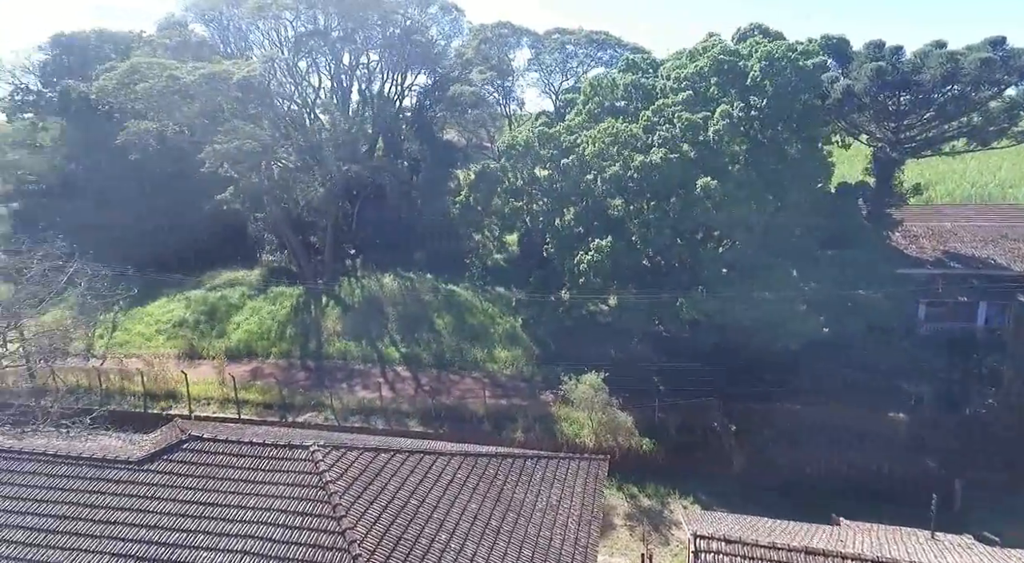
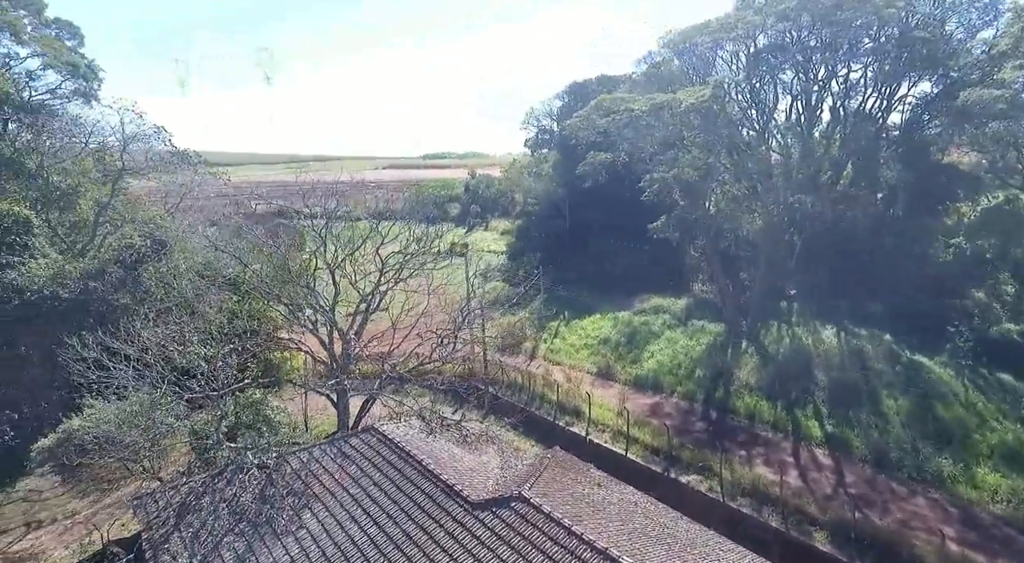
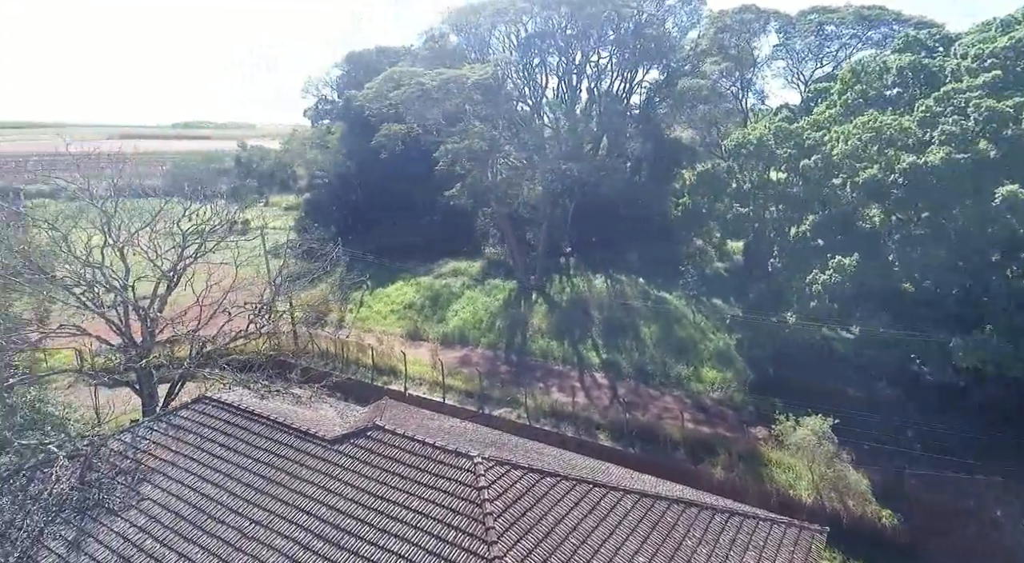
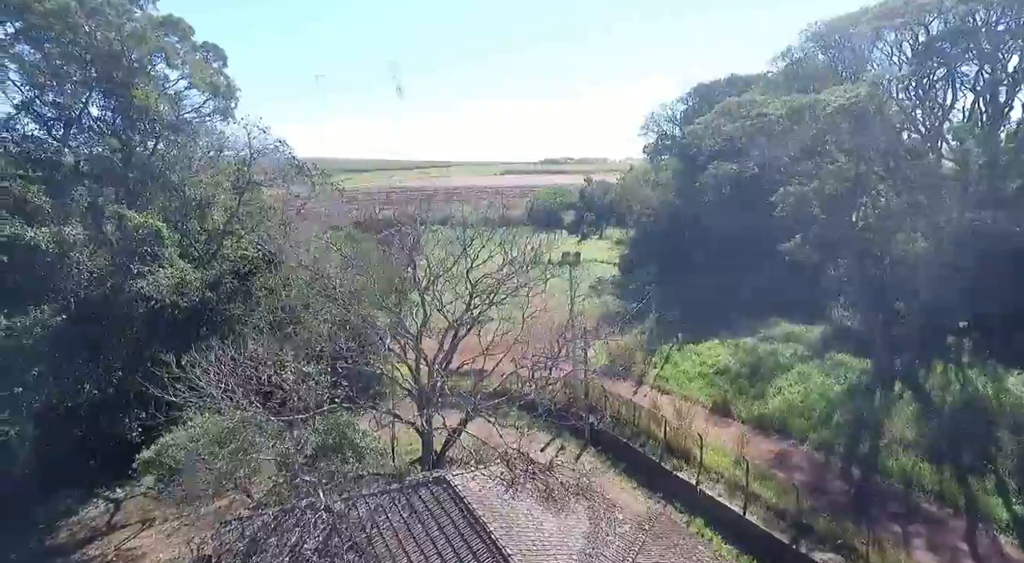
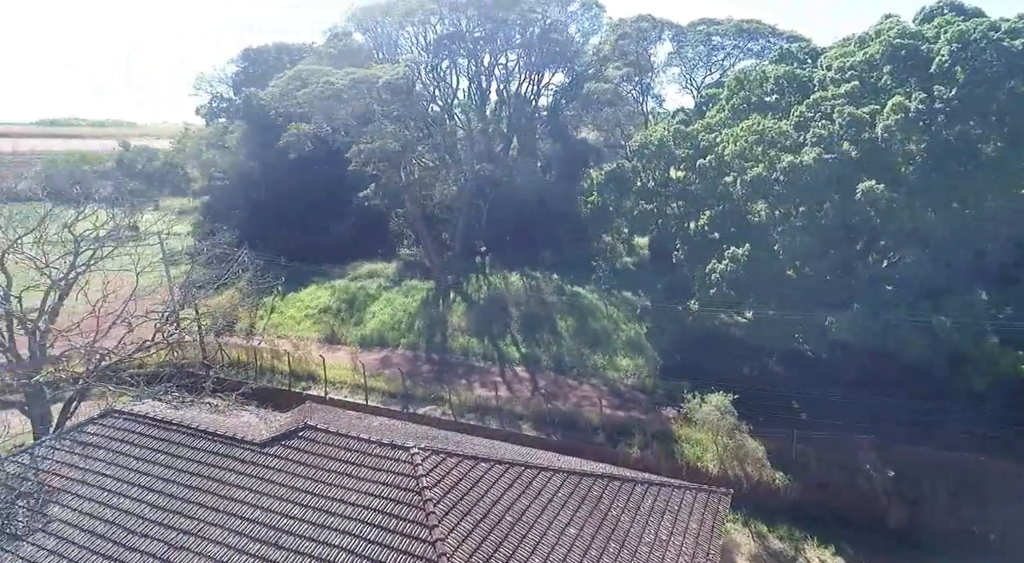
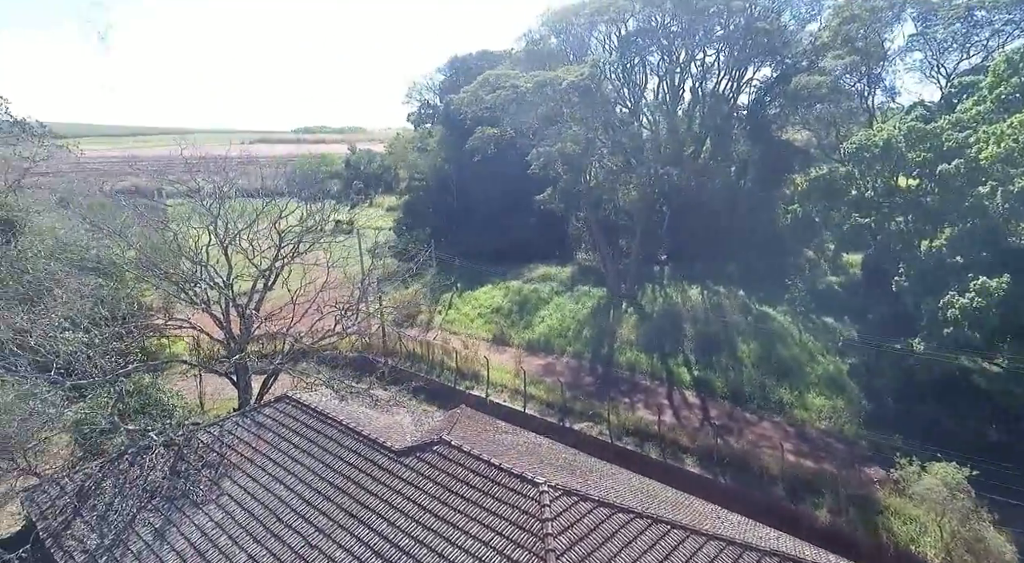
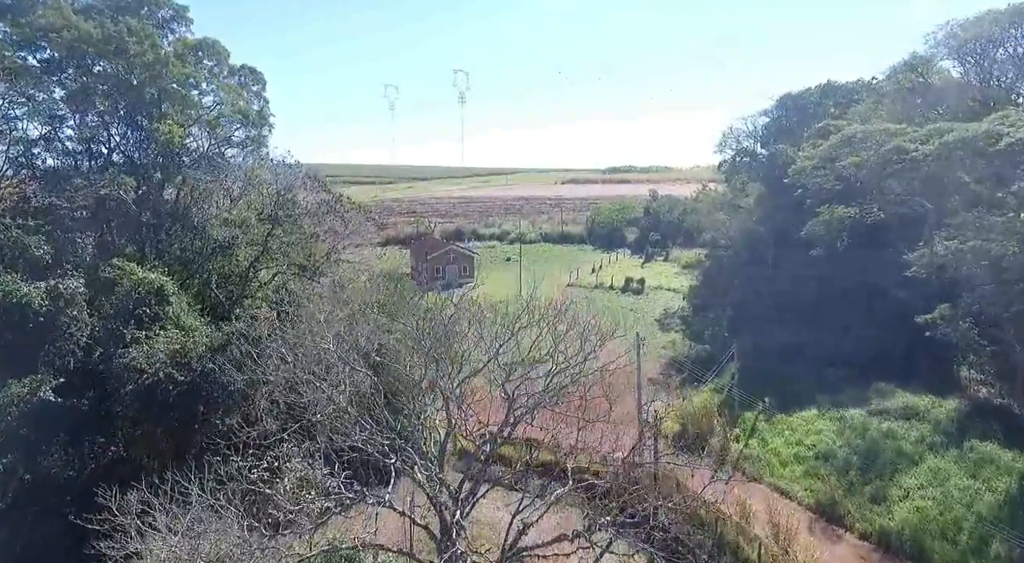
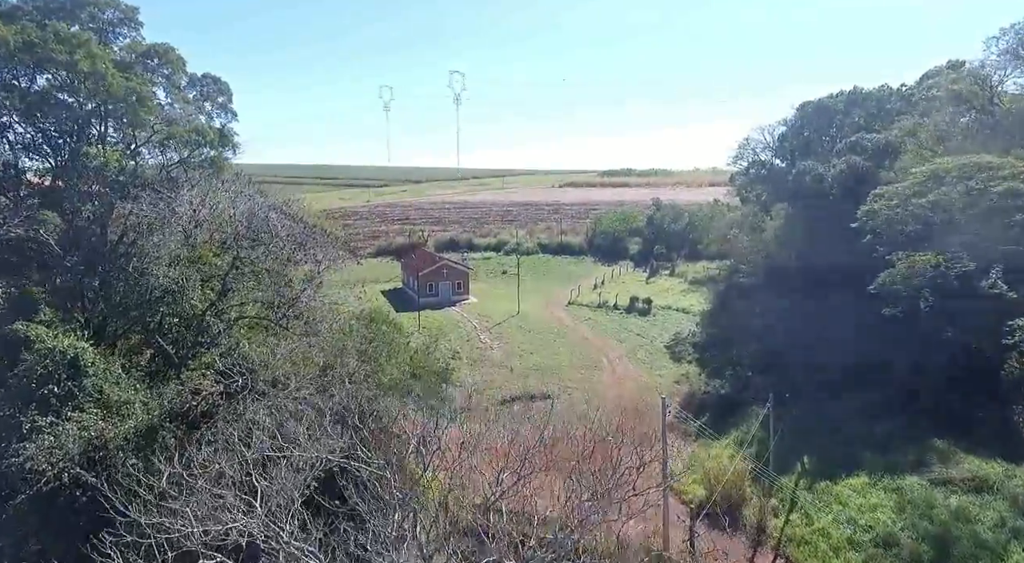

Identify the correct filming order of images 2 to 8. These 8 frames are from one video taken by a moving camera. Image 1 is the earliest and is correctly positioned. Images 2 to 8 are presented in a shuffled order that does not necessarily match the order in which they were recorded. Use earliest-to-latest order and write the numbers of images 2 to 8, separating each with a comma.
5, 3, 6, 2, 4, 7, 8
